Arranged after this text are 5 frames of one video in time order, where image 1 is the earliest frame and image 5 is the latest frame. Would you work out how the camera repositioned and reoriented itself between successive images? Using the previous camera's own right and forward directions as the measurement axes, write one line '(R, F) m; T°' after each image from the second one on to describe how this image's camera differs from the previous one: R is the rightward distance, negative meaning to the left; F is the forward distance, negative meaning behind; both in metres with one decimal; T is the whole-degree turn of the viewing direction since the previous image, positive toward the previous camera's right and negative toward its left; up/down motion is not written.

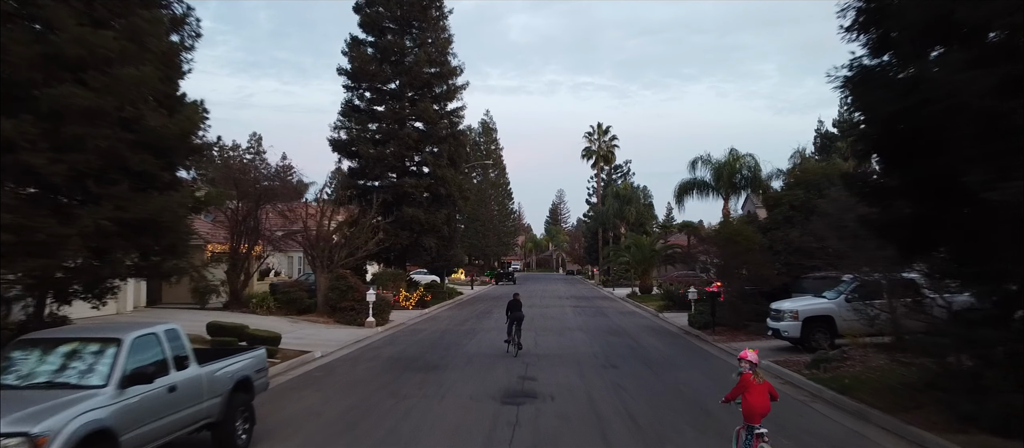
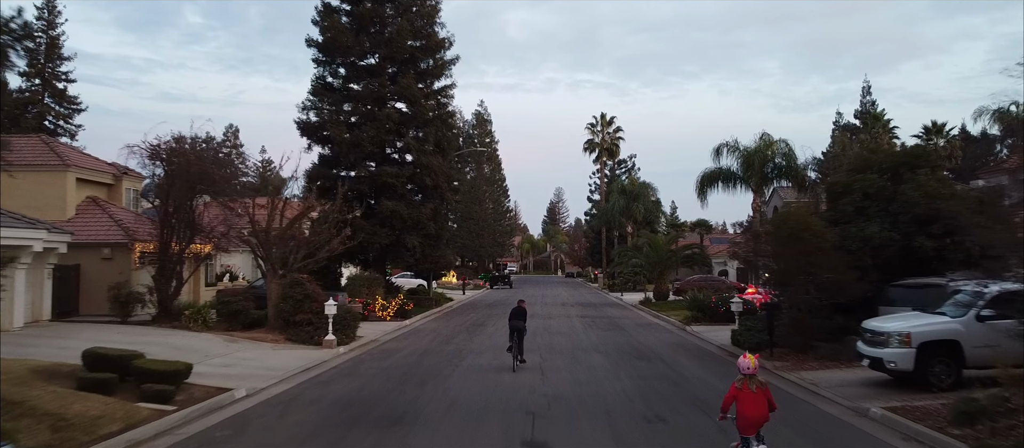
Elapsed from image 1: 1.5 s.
(0.0, +4.9) m; 0°
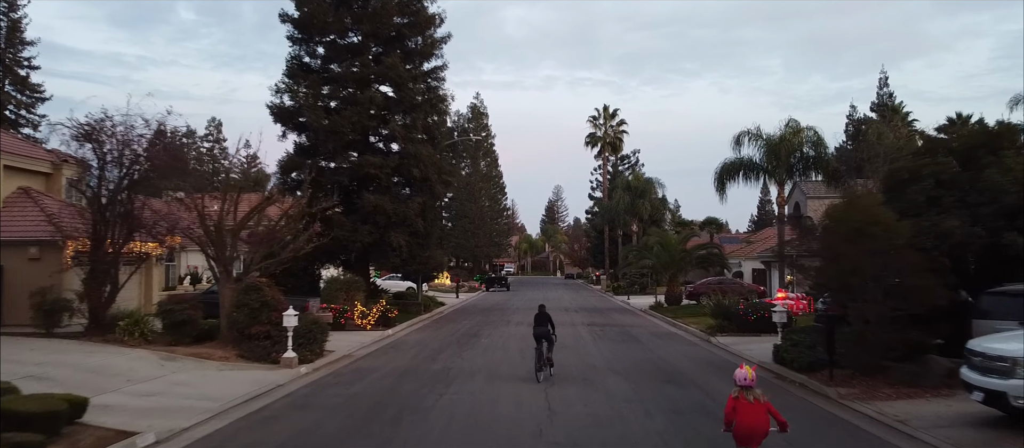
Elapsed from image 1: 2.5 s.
(0.0, +3.2) m; 0°
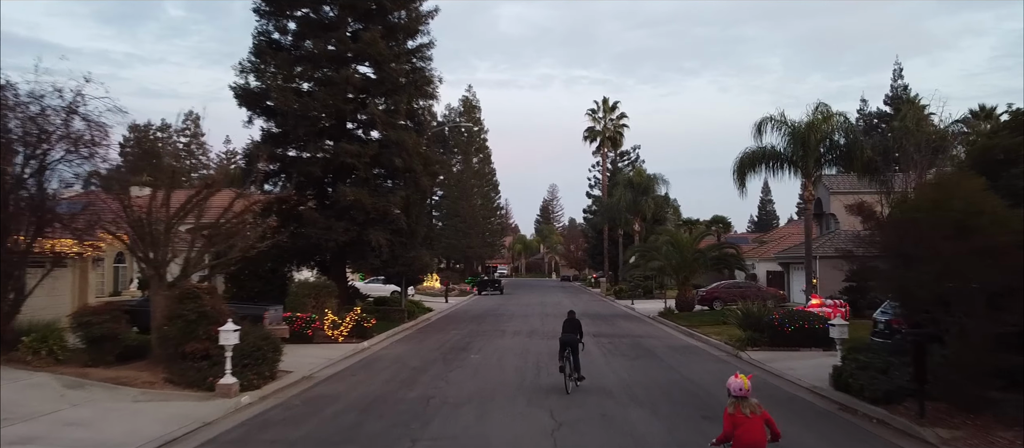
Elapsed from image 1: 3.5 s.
(0.0, +3.1) m; 0°
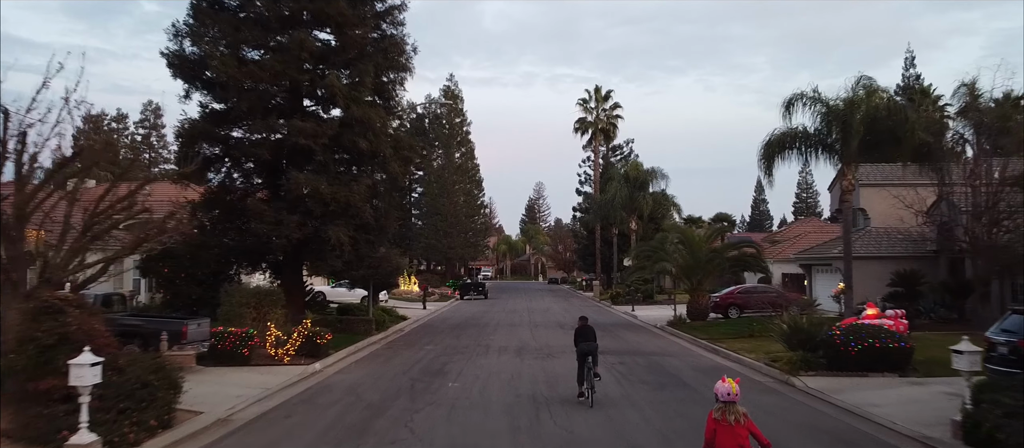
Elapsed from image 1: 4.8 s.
(-0.1, +3.8) m; +1°
